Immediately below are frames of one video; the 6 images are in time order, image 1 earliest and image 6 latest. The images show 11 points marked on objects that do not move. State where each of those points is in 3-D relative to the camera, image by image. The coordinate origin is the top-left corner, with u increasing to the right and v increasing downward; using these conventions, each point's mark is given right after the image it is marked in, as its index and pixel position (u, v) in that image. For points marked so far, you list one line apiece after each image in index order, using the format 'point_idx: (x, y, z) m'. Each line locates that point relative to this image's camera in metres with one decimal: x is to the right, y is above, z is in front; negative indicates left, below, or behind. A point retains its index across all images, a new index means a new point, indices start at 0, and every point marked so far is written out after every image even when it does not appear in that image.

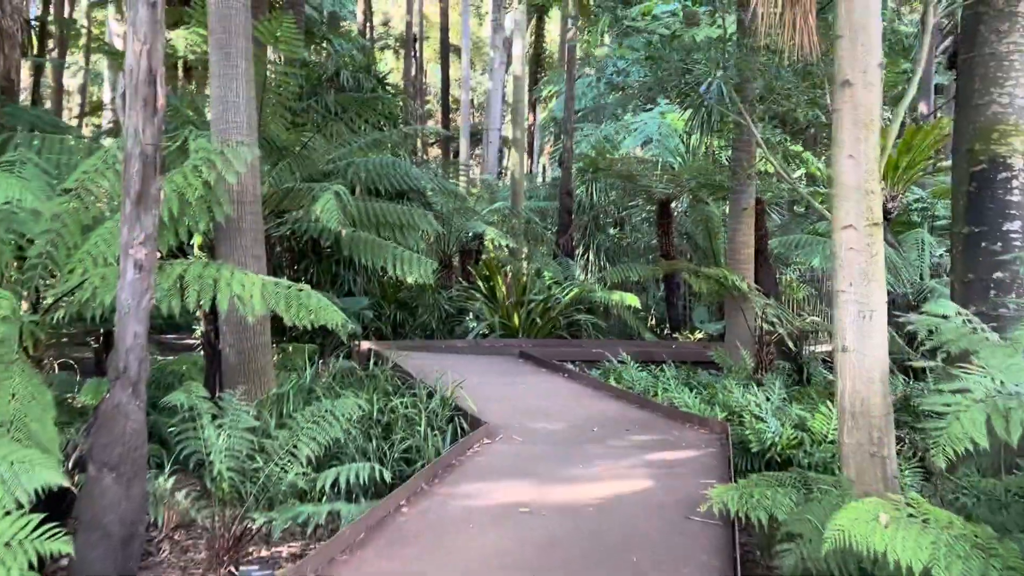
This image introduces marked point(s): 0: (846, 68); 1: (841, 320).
0: (+1.1, +0.7, +3.0) m
1: (+1.1, -0.1, +3.1) m
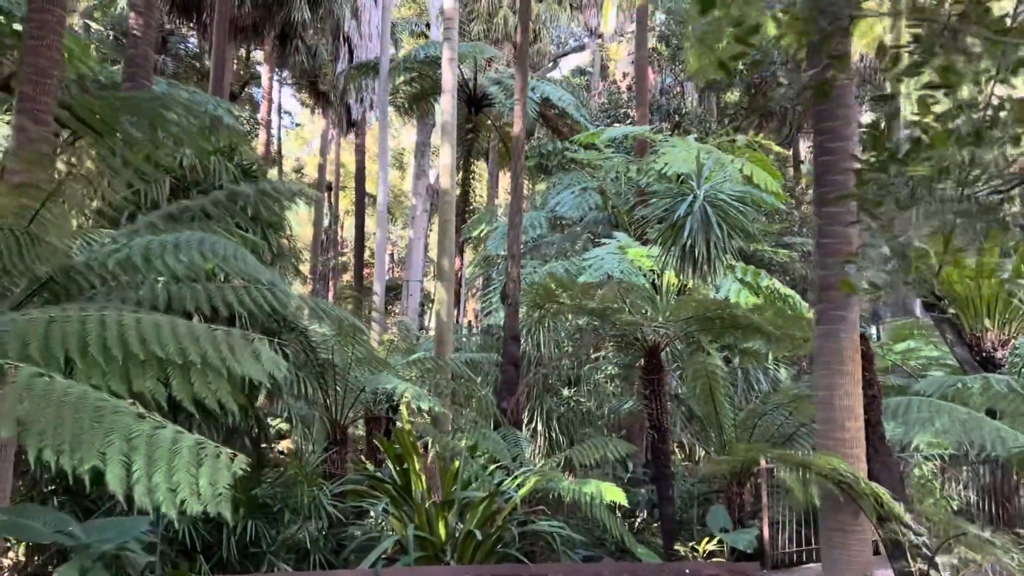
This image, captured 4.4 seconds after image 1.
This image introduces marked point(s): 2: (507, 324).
0: (+1.1, +0.5, +0.6) m
1: (+1.1, -0.3, +0.5) m
2: (0.0, -0.3, +7.0) m
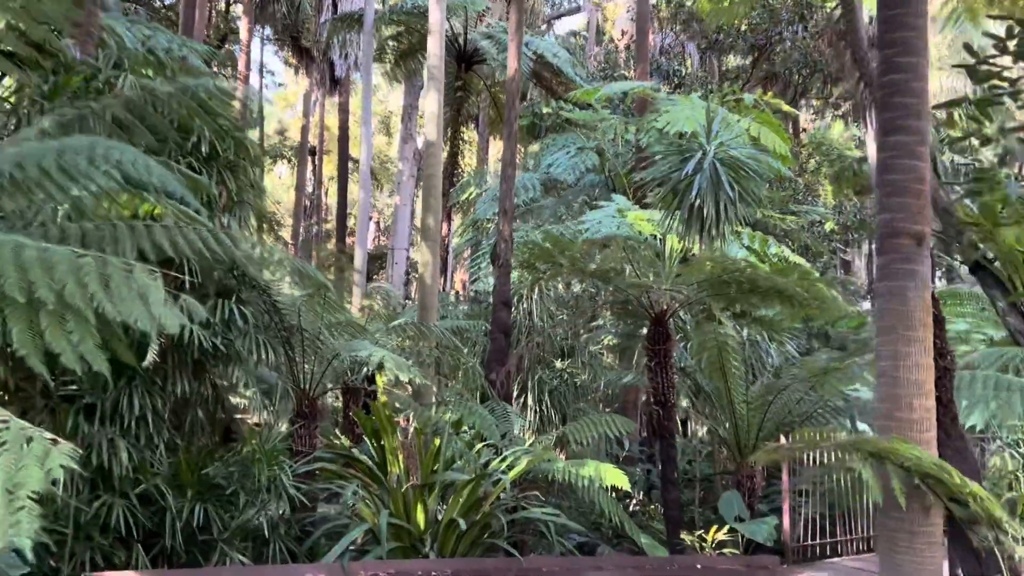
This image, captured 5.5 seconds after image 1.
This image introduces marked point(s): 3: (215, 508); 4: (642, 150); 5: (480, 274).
0: (+1.1, +0.6, -0.1) m
1: (+1.1, -0.2, -0.2) m
2: (-0.1, 0.0, +6.3) m
3: (-1.4, -1.0, +4.2) m
4: (+1.4, +1.5, +10.1) m
5: (-0.3, +0.2, +10.2) m
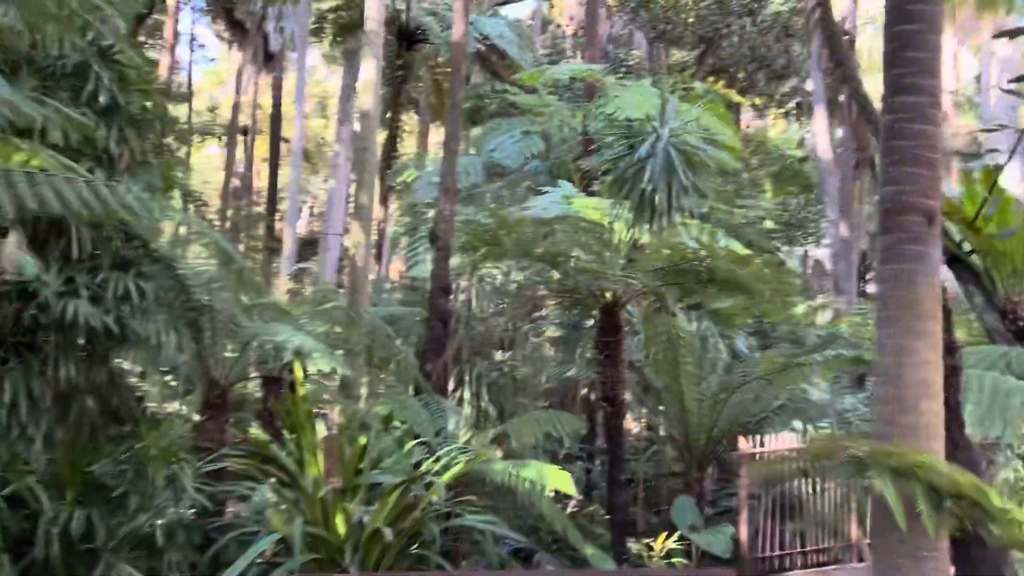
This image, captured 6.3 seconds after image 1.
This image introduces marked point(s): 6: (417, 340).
0: (+1.2, +0.6, -0.4) m
1: (+1.2, -0.2, -0.5) m
2: (-0.5, +0.1, +5.8) m
3: (-1.7, -0.9, +3.6) m
4: (+0.8, +1.6, +9.7) m
5: (-1.0, +0.3, +9.7) m
6: (-0.8, -0.4, +7.6) m
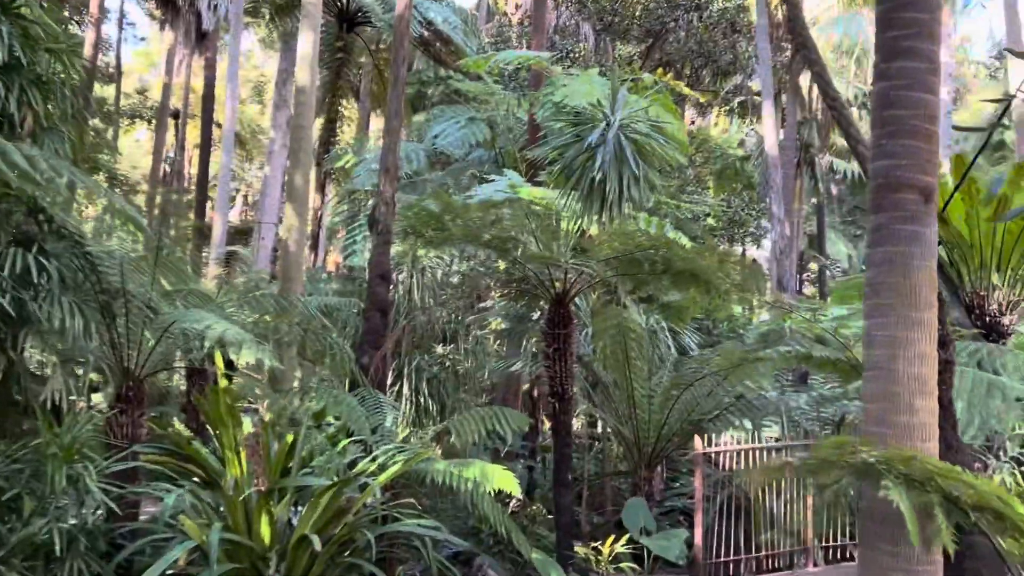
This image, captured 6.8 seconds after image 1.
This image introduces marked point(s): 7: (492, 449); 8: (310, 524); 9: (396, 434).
0: (+1.3, +0.6, -0.7) m
1: (+1.2, -0.2, -0.8) m
2: (-0.8, +0.2, +5.5) m
3: (-1.9, -0.8, +3.2) m
4: (+0.2, +1.7, +9.4) m
5: (-1.6, +0.4, +9.3) m
6: (-1.3, -0.4, +7.2) m
7: (-0.1, -1.2, +6.5) m
8: (-0.8, -0.9, +3.5) m
9: (-0.6, -0.8, +4.9) m
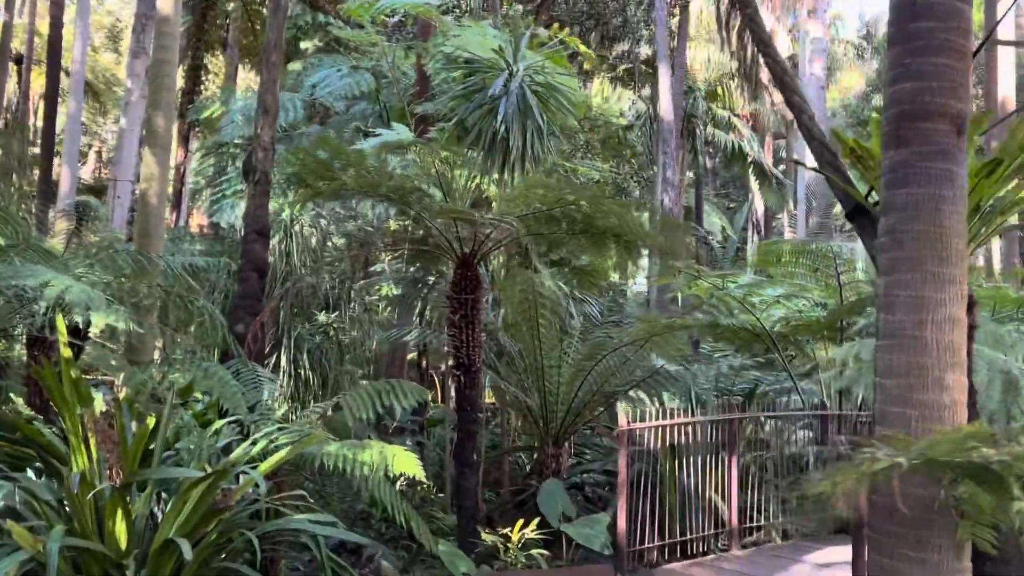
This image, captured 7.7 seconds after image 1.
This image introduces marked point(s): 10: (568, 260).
0: (+1.6, +0.6, -1.0) m
1: (+1.5, -0.2, -1.1) m
2: (-1.4, +0.4, +4.8) m
3: (-2.1, -0.7, +2.5) m
4: (-0.9, +2.0, +8.8) m
5: (-2.7, +0.8, +8.5) m
6: (-2.1, -0.1, +6.5) m
7: (-0.9, -0.9, +6.0) m
8: (-1.1, -0.7, +2.9) m
9: (-1.1, -0.6, +4.3) m
10: (+0.3, +0.1, +4.7) m
